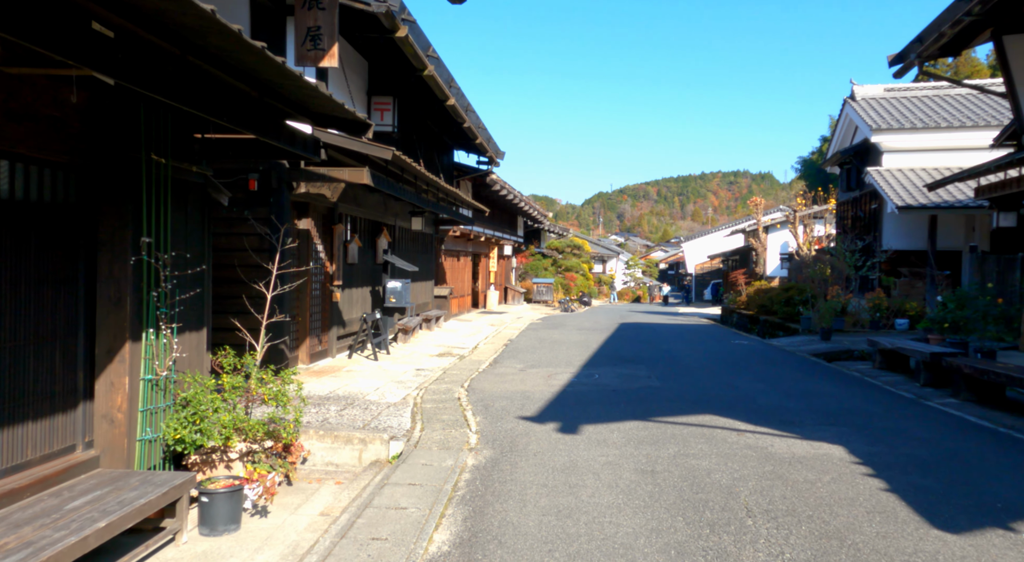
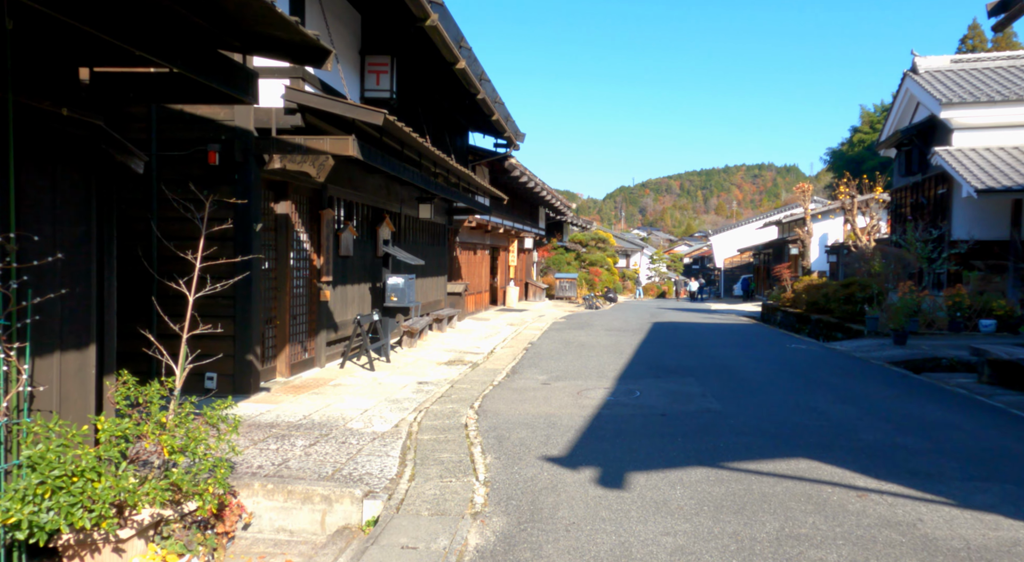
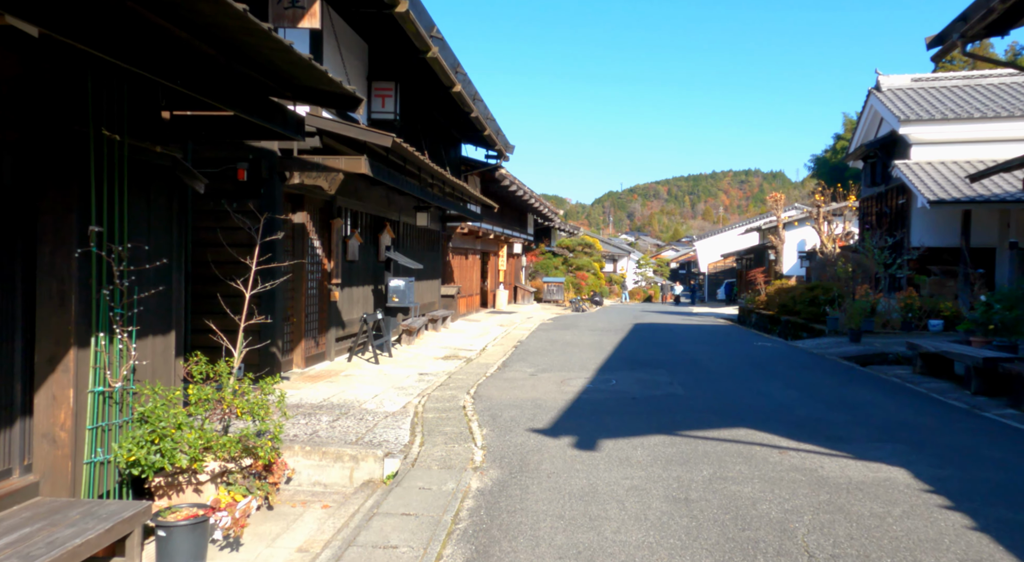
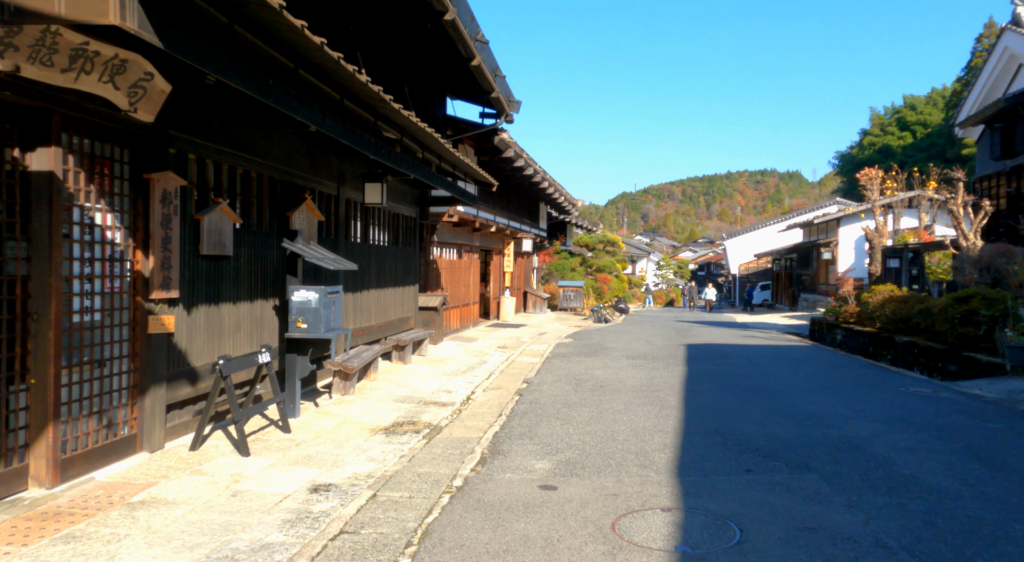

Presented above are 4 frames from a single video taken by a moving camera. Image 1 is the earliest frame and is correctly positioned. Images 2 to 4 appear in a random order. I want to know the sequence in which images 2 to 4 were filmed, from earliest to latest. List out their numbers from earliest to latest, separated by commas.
3, 2, 4
